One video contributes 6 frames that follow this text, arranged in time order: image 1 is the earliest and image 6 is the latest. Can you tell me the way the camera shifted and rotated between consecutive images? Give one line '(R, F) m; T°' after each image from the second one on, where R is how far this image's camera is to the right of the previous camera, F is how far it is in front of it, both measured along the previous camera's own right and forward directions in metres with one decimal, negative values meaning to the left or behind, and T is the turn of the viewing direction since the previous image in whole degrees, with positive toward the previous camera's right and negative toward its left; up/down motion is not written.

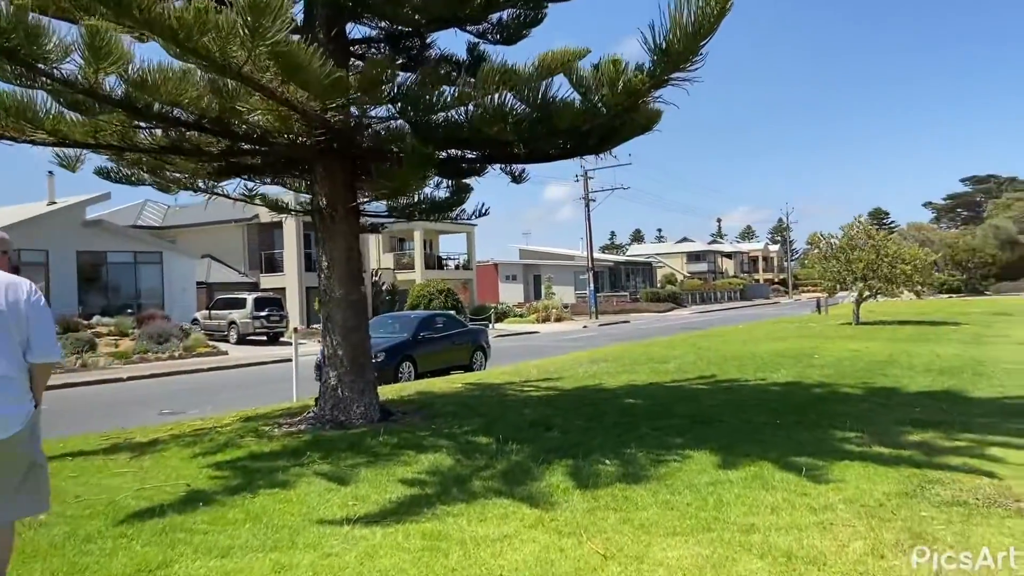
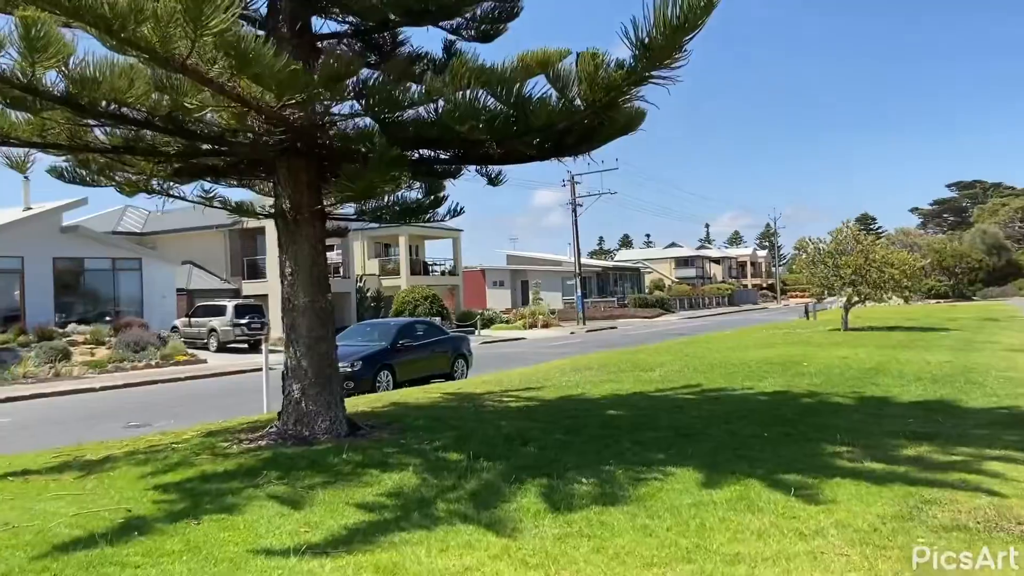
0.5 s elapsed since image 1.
(+0.2, +0.4) m; +1°
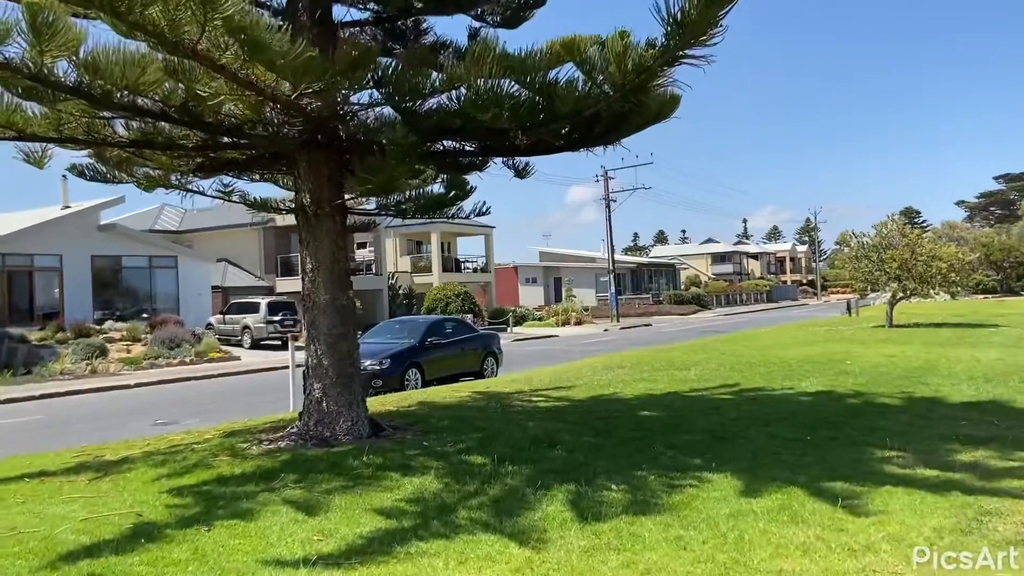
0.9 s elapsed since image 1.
(+0.1, +0.3) m; -2°
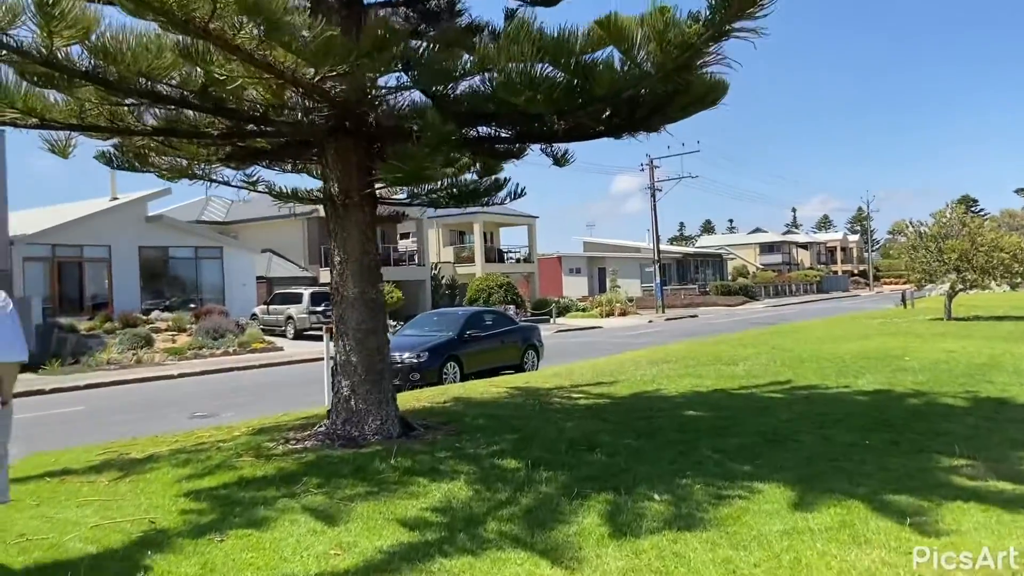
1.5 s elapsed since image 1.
(+0.1, +0.4) m; -3°
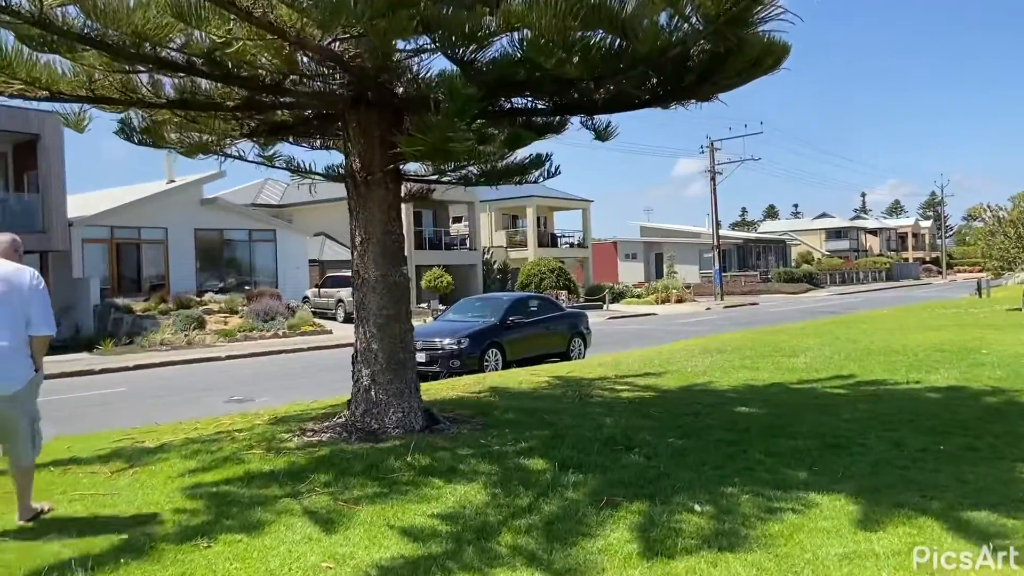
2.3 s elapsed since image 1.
(+0.2, +0.6) m; -4°
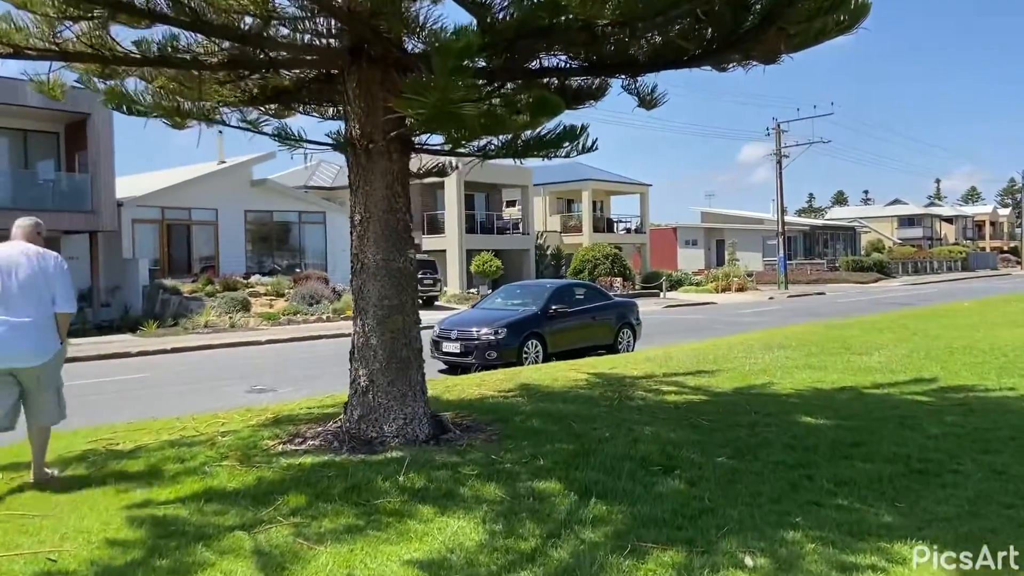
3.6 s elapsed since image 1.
(+0.3, +1.0) m; -4°
